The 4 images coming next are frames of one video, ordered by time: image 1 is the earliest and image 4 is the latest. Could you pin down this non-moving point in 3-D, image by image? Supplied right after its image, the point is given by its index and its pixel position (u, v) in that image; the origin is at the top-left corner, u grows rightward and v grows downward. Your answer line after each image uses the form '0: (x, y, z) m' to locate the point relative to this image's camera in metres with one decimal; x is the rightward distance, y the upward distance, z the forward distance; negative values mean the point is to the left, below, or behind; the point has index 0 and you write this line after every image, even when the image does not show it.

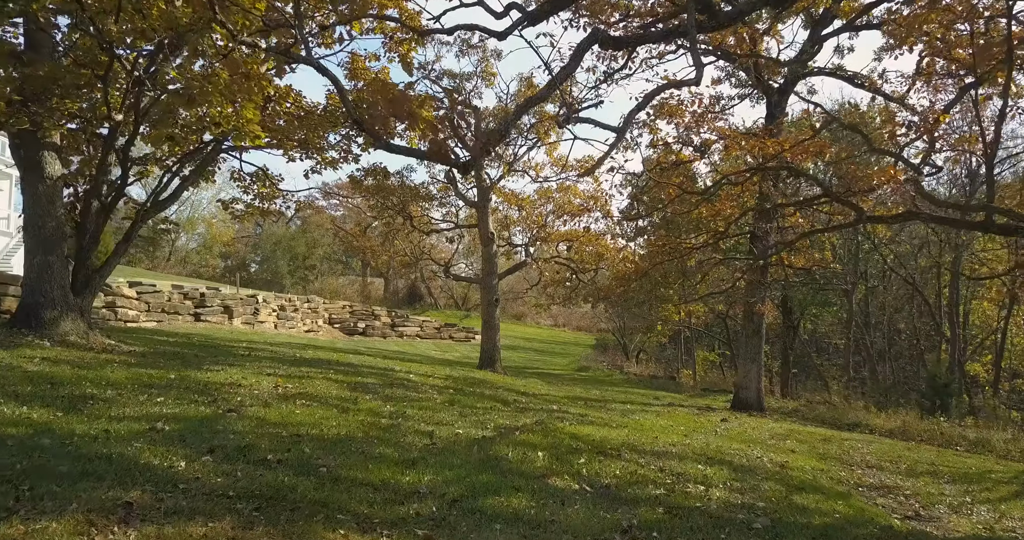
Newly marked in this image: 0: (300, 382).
0: (-2.8, -1.5, +7.8) m
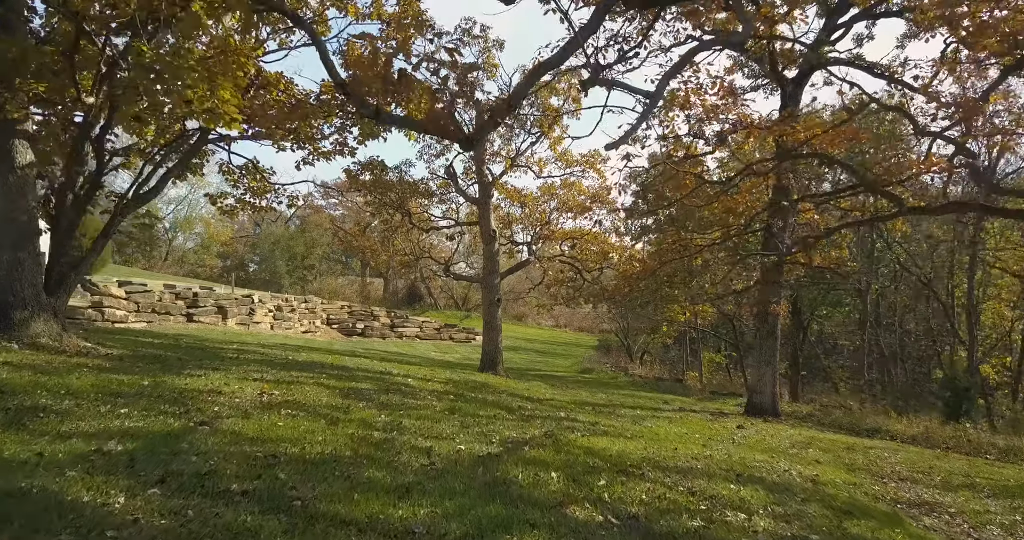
0: (-2.7, -1.4, +7.2) m
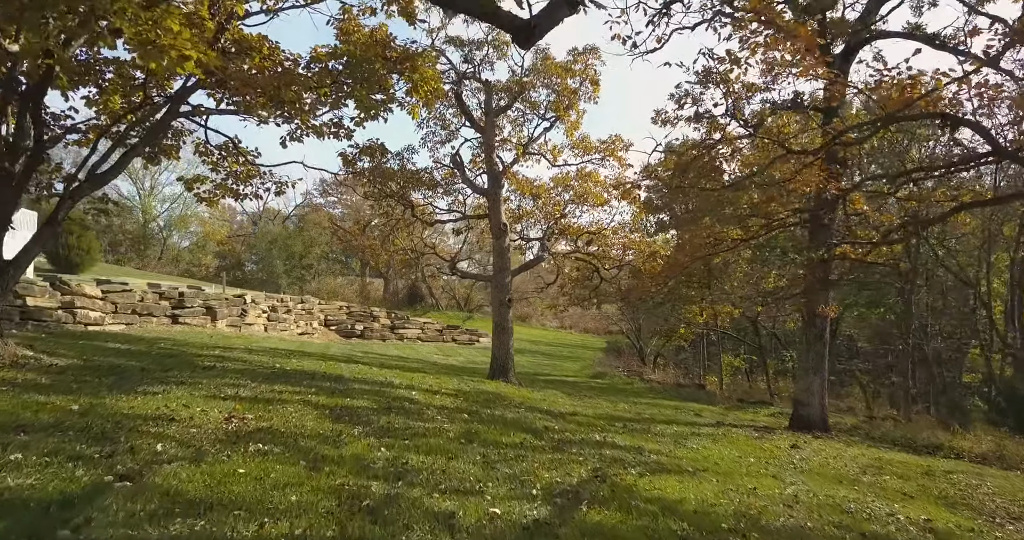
0: (-2.4, -1.4, +5.8) m
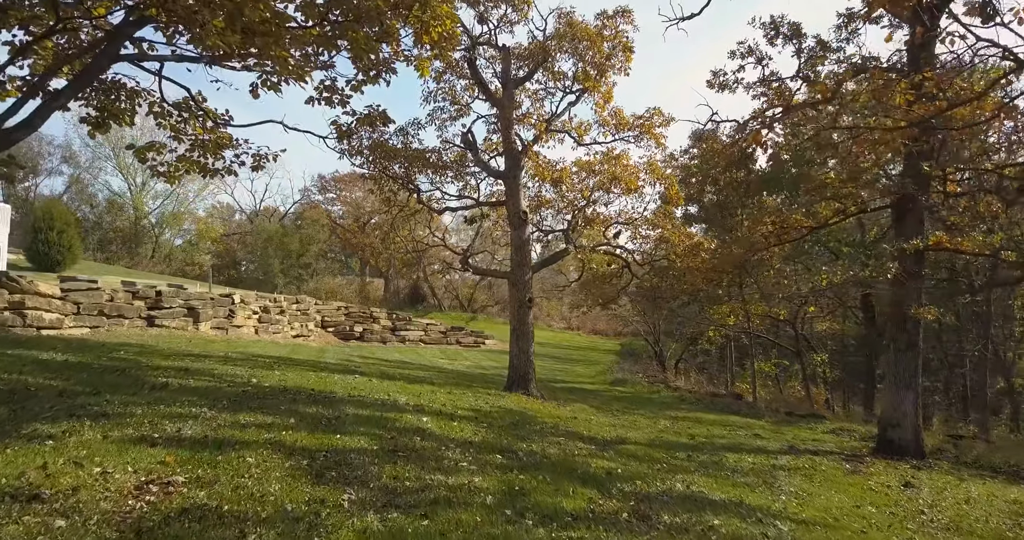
0: (-2.0, -1.3, +3.9) m
